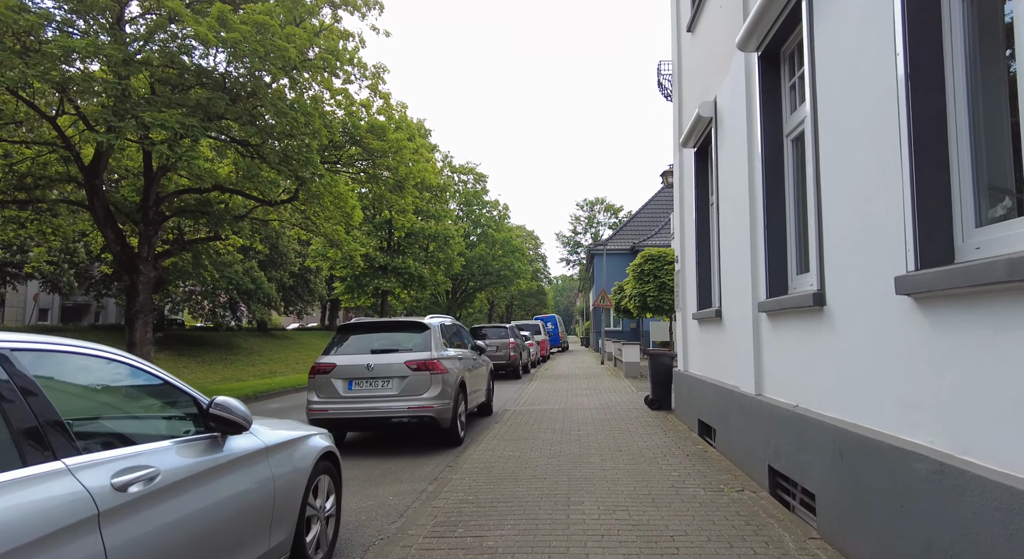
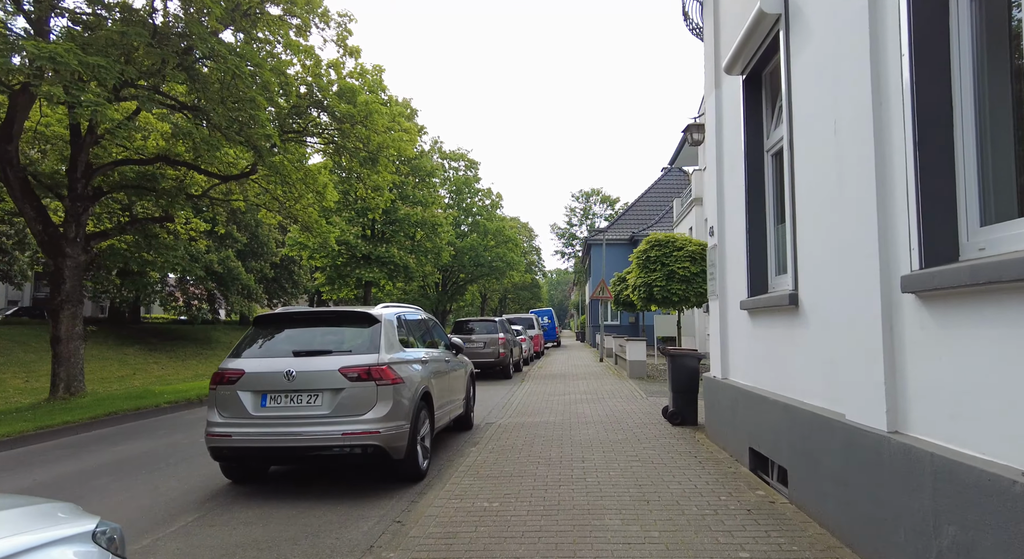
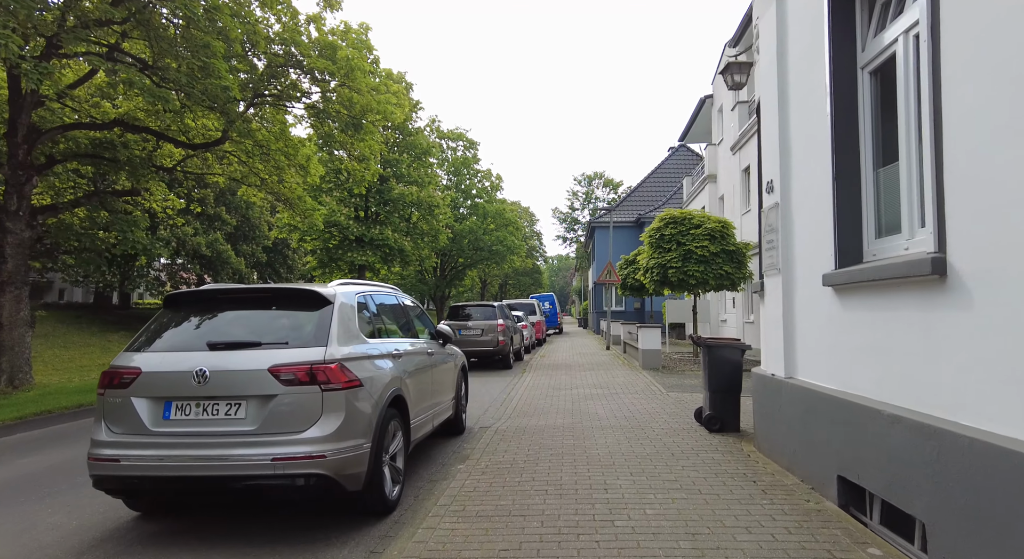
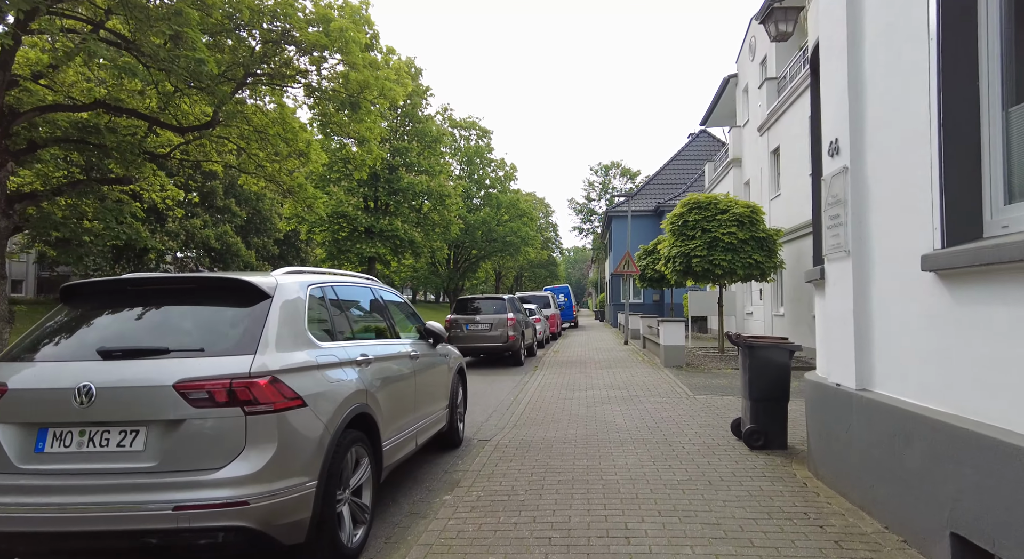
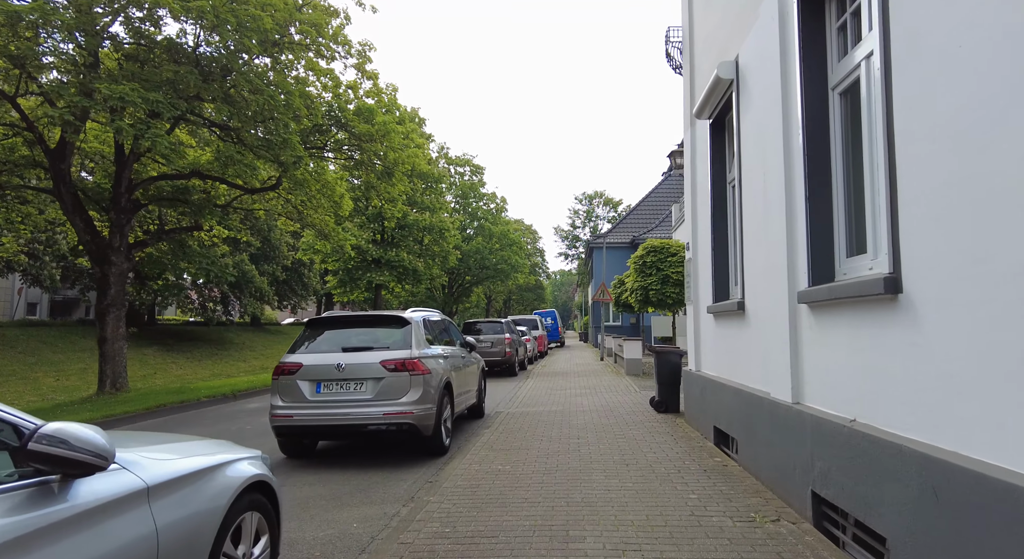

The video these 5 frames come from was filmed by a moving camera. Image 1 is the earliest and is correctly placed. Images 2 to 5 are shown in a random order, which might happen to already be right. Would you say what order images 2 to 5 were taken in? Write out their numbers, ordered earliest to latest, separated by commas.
5, 2, 3, 4
